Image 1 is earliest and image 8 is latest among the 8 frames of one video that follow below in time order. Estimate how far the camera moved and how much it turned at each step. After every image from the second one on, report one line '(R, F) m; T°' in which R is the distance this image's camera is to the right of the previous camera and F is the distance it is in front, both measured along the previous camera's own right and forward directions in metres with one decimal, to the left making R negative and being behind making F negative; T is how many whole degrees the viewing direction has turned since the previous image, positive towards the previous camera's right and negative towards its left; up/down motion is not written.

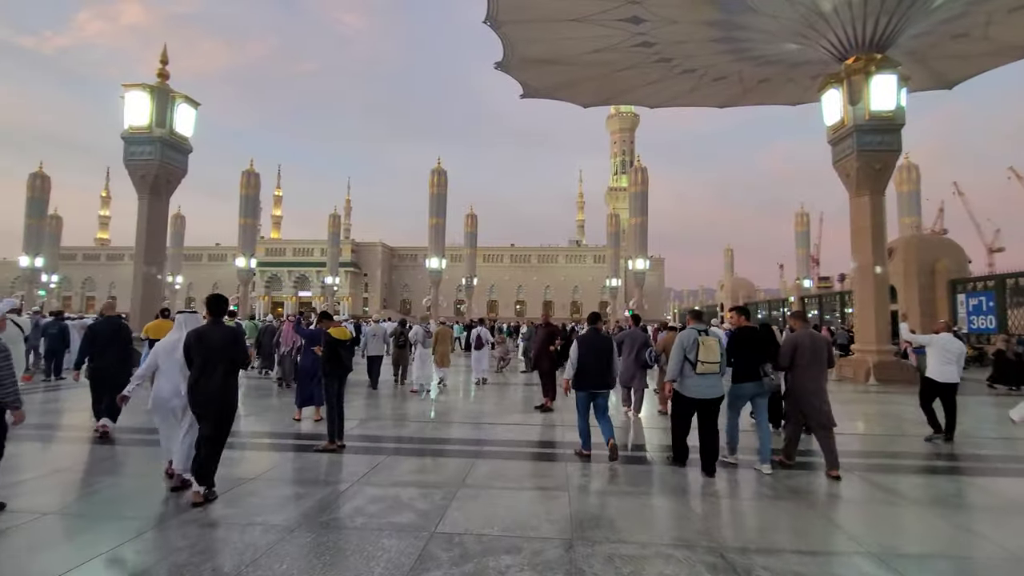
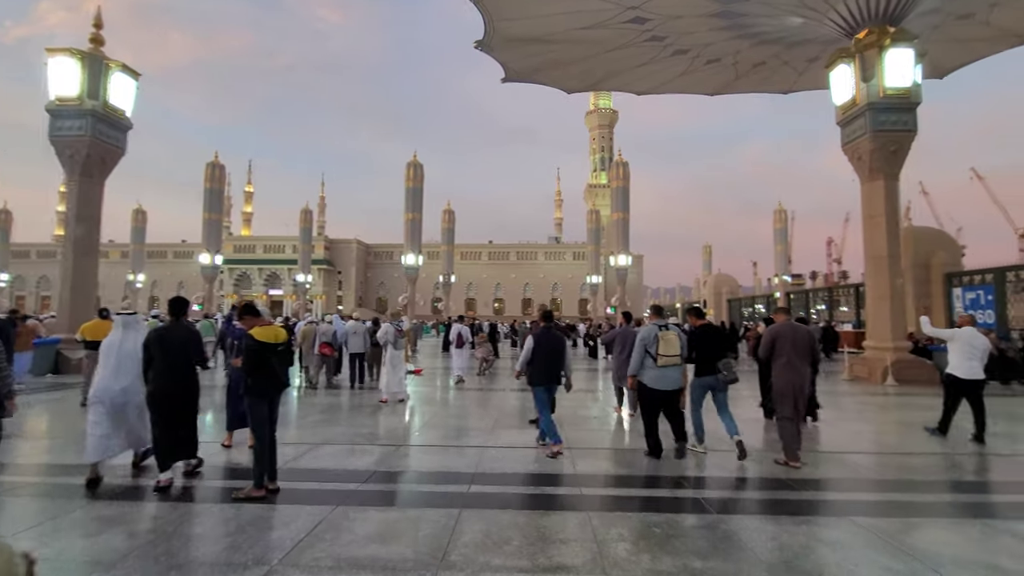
(-0.1, +1.4) m; +3°
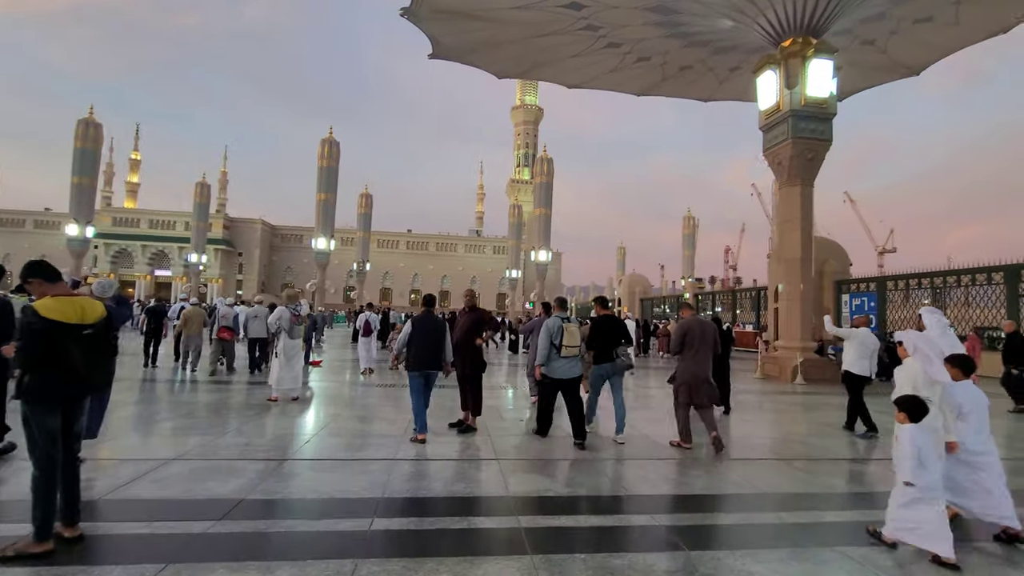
(-0.1, +0.9) m; +9°
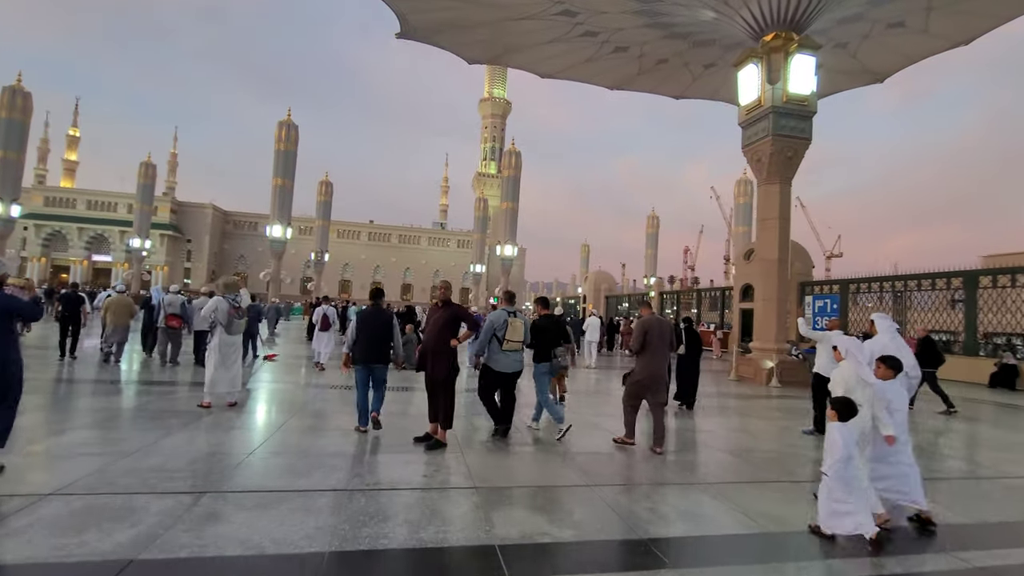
(-0.2, +0.7) m; +4°
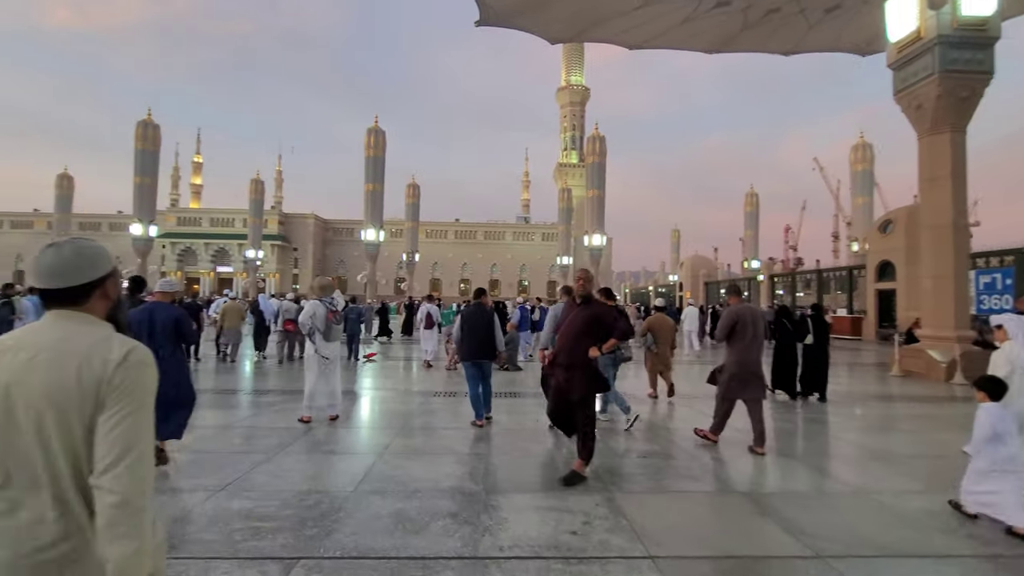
(-0.5, +1.0) m; -10°
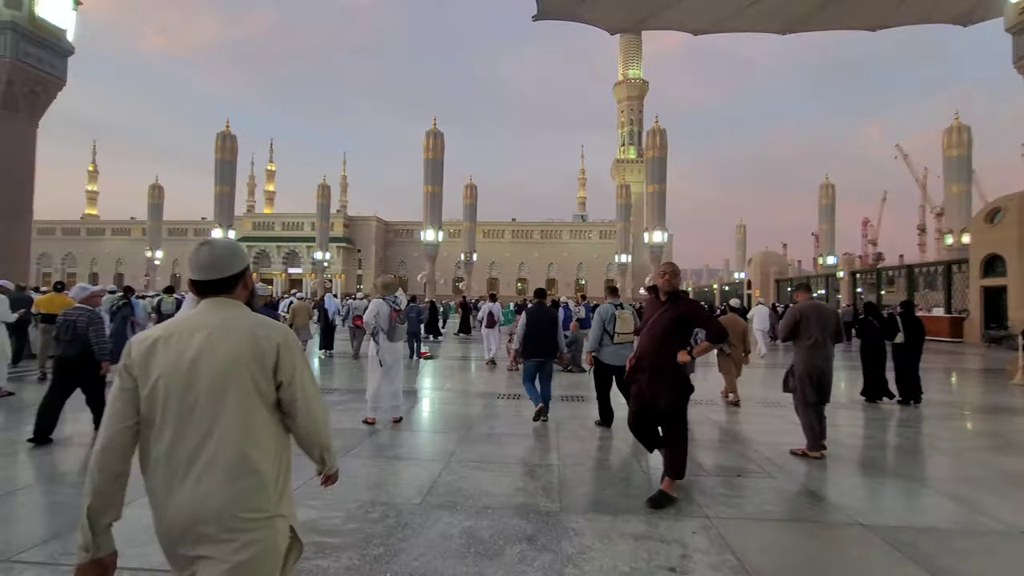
(-0.1, +0.3) m; -6°
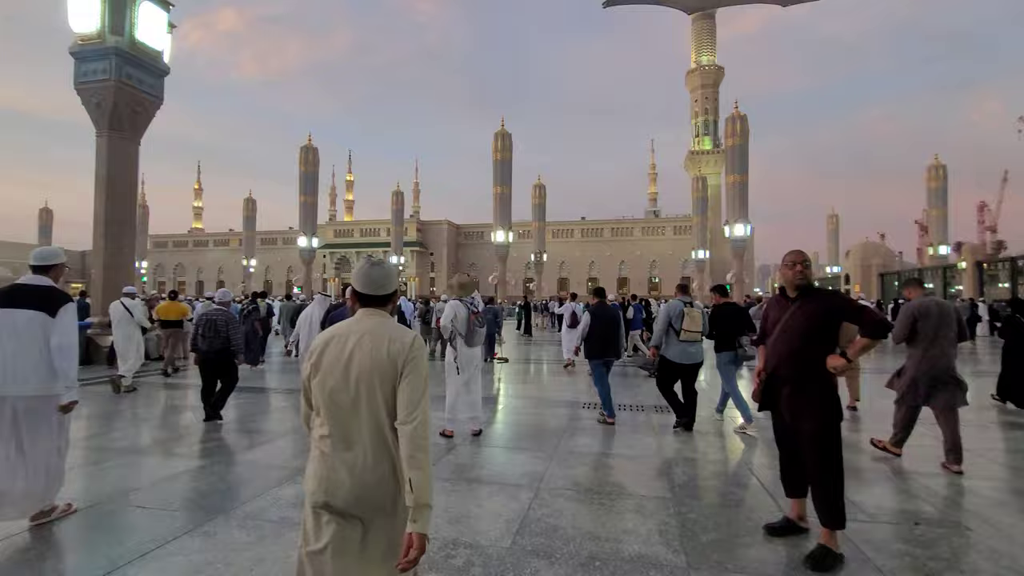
(-0.2, +0.5) m; -8°
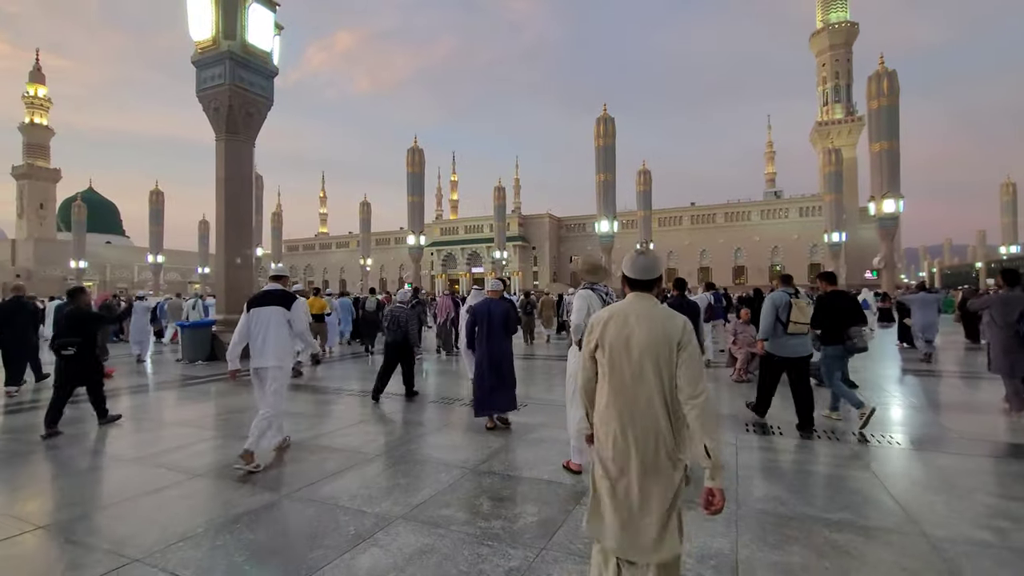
(-0.3, +1.1) m; -12°
